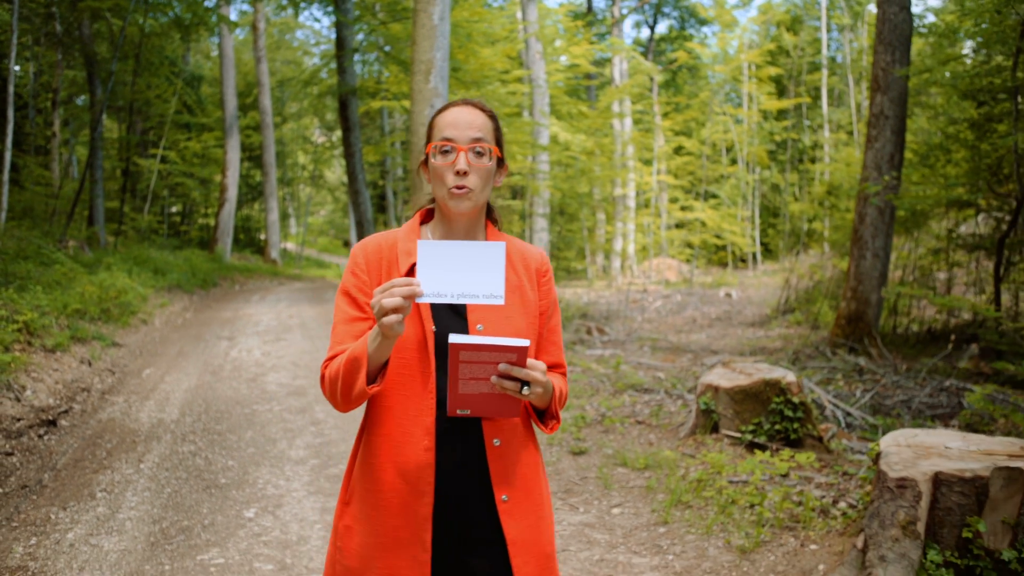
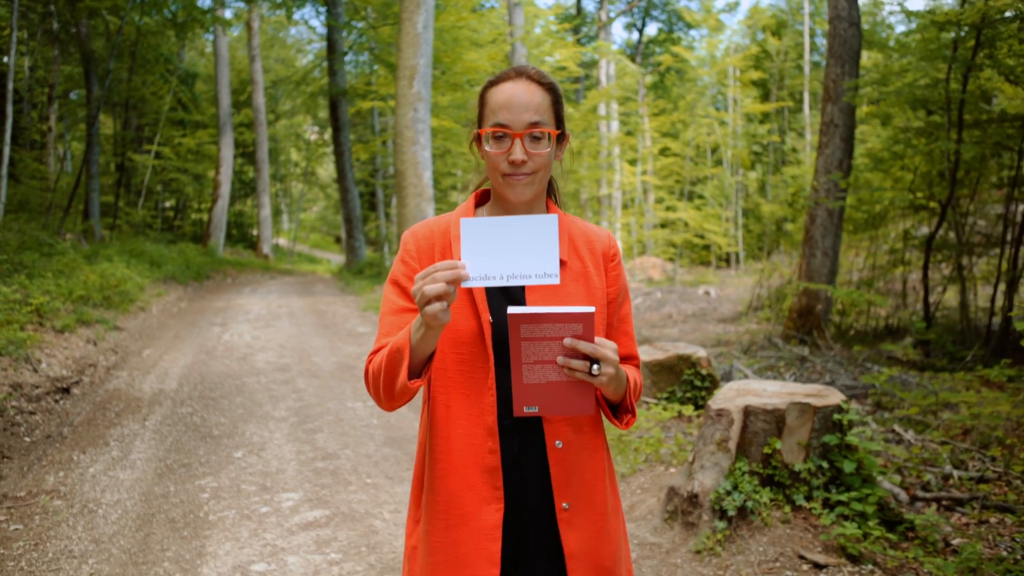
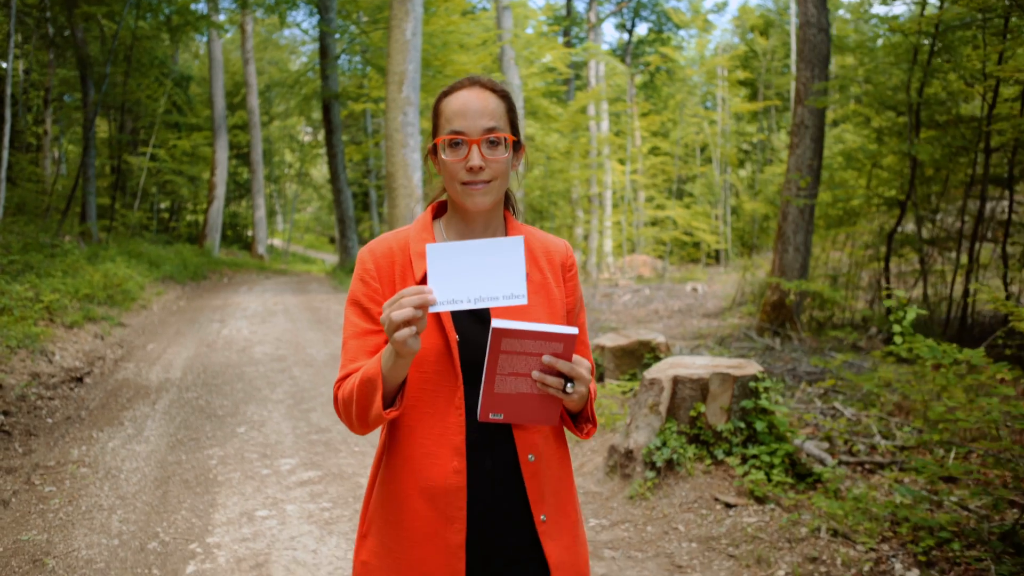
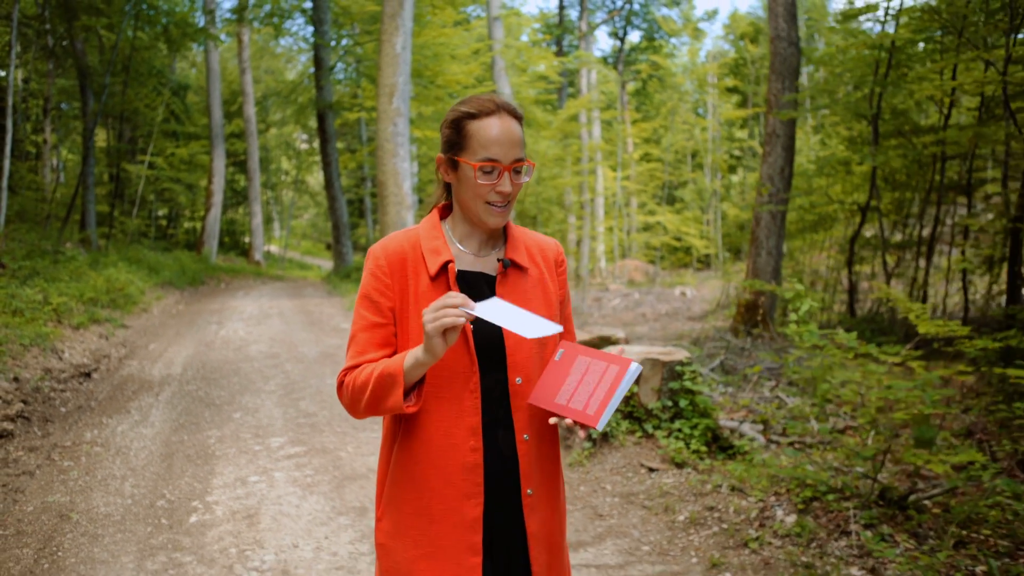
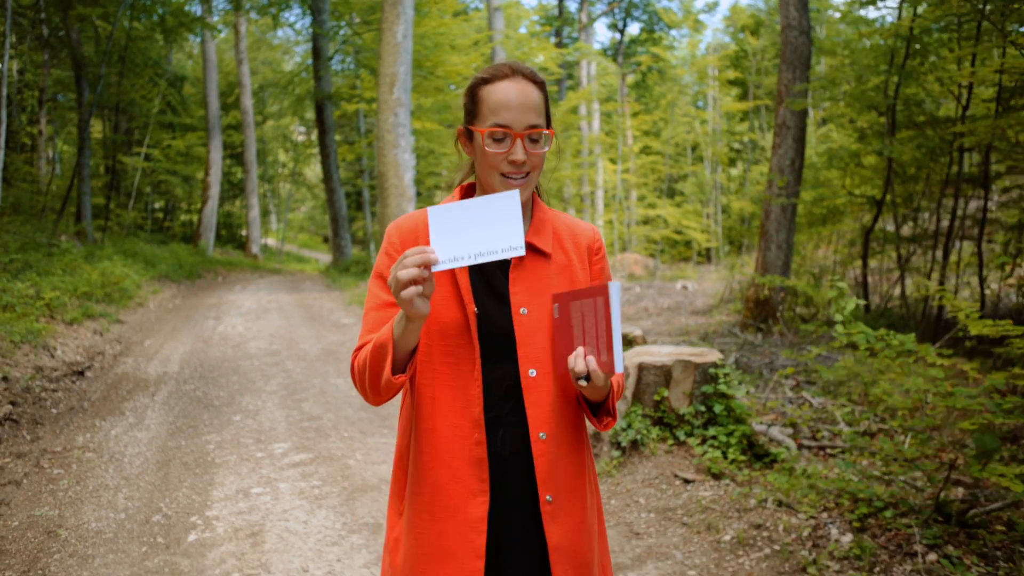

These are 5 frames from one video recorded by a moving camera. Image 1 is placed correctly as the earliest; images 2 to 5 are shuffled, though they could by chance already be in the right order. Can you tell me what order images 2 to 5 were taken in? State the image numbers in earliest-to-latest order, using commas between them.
2, 3, 5, 4
